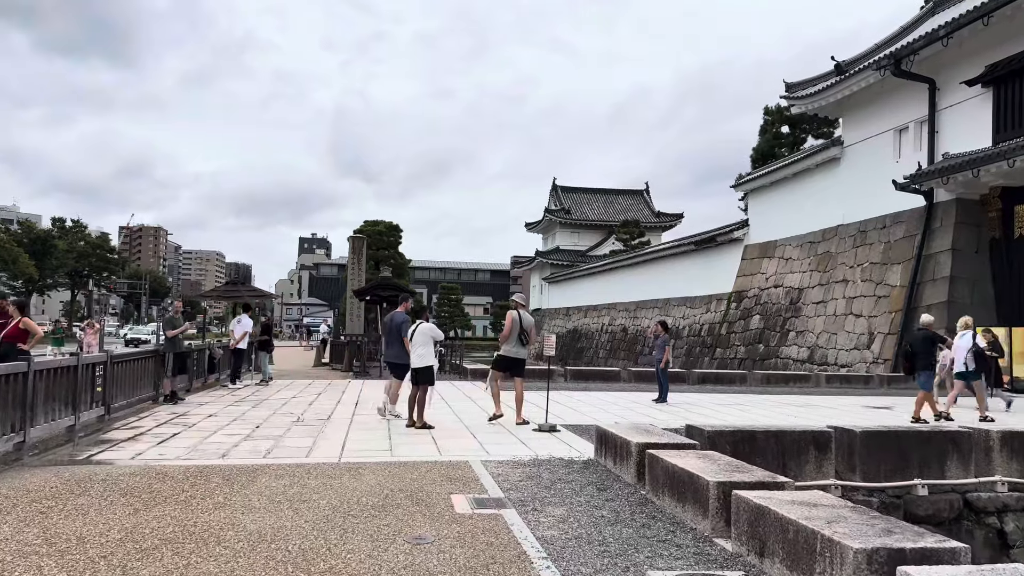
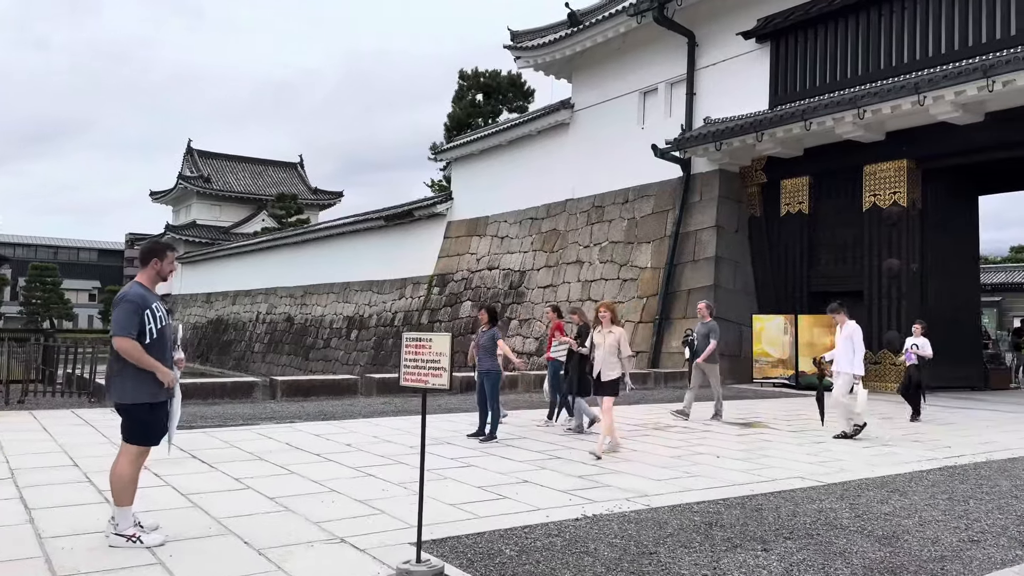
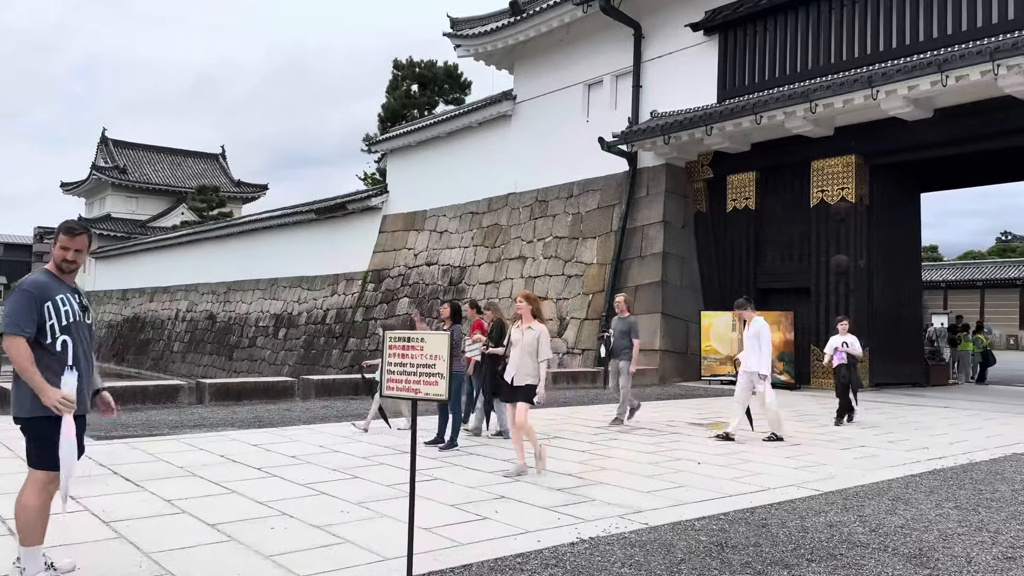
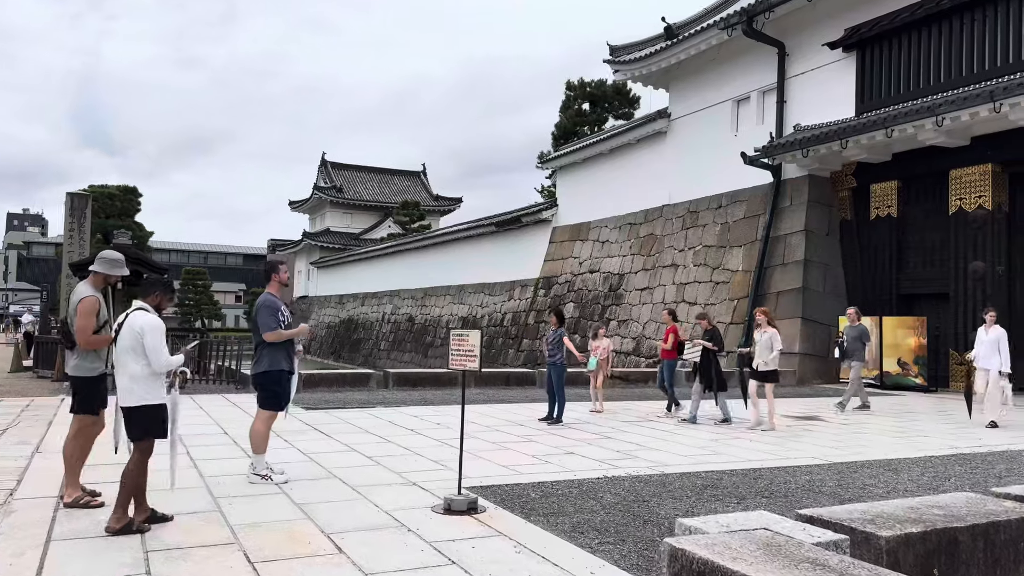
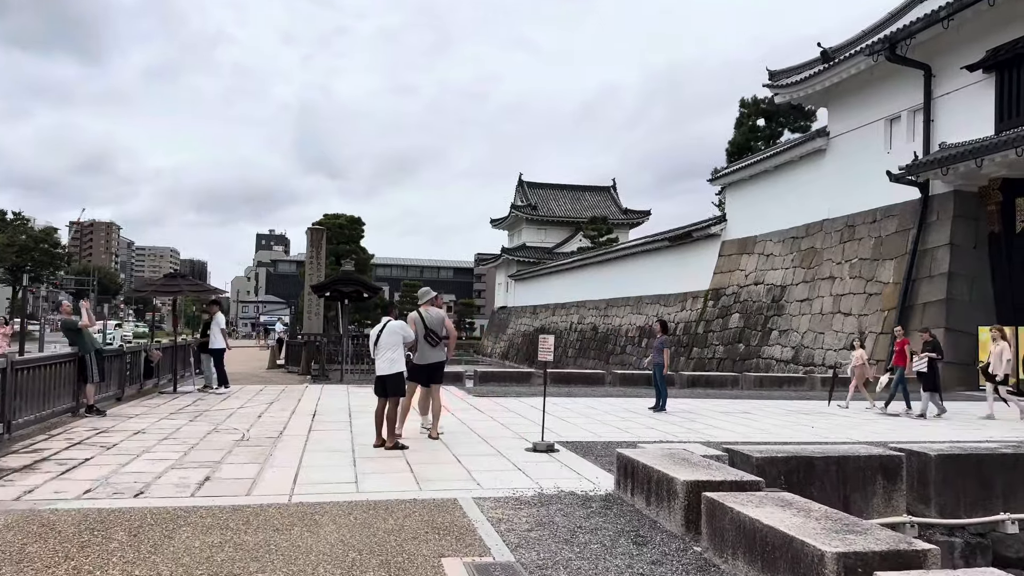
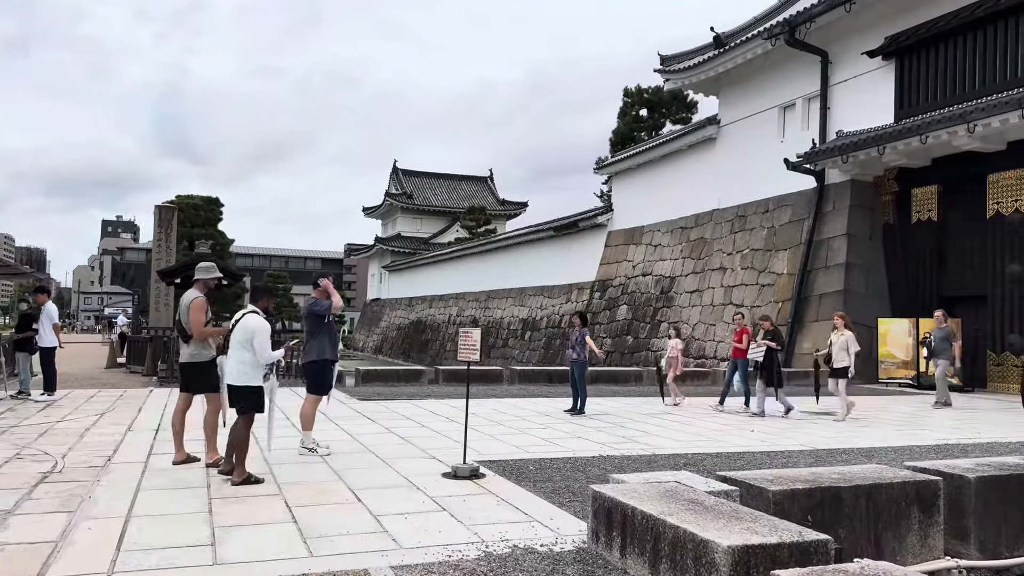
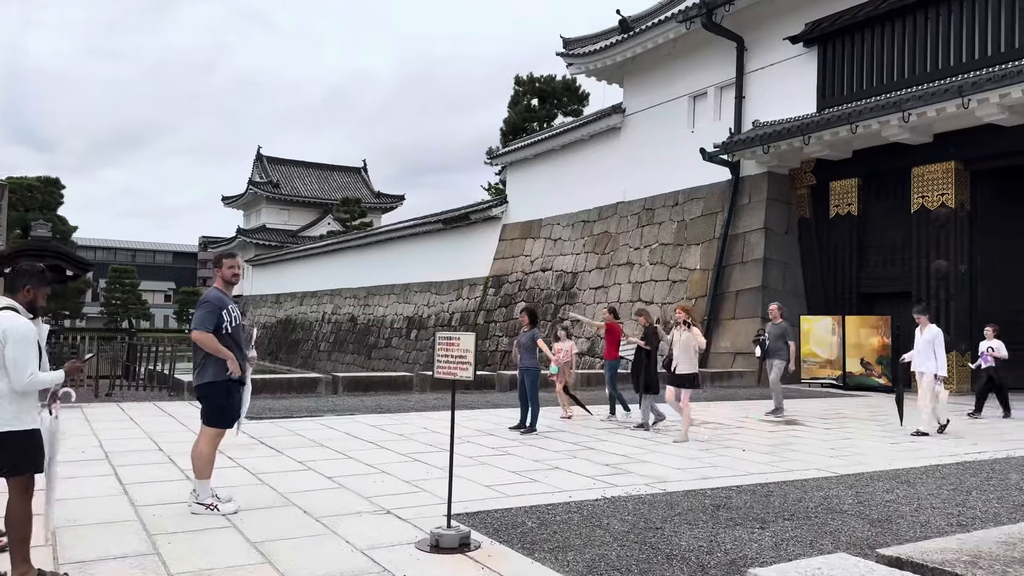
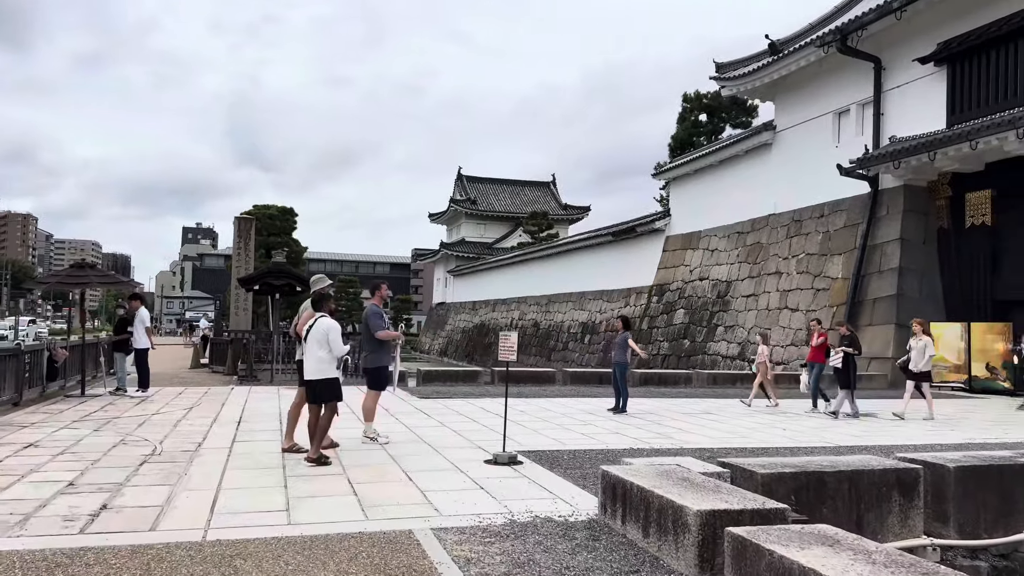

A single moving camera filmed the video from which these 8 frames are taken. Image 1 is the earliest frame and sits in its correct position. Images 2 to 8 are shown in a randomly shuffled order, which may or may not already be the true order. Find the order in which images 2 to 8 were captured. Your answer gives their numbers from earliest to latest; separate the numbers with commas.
5, 8, 6, 4, 7, 2, 3
